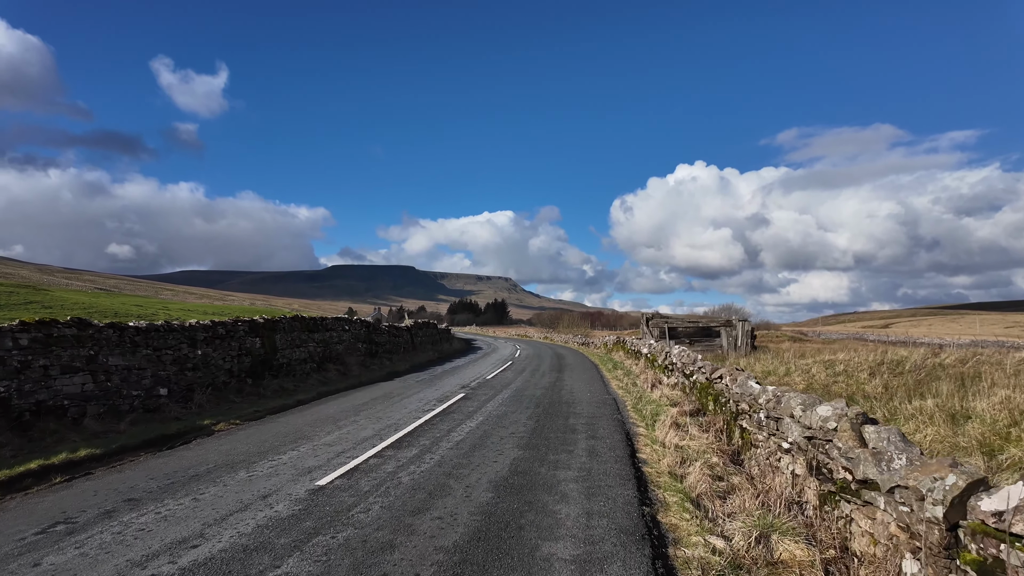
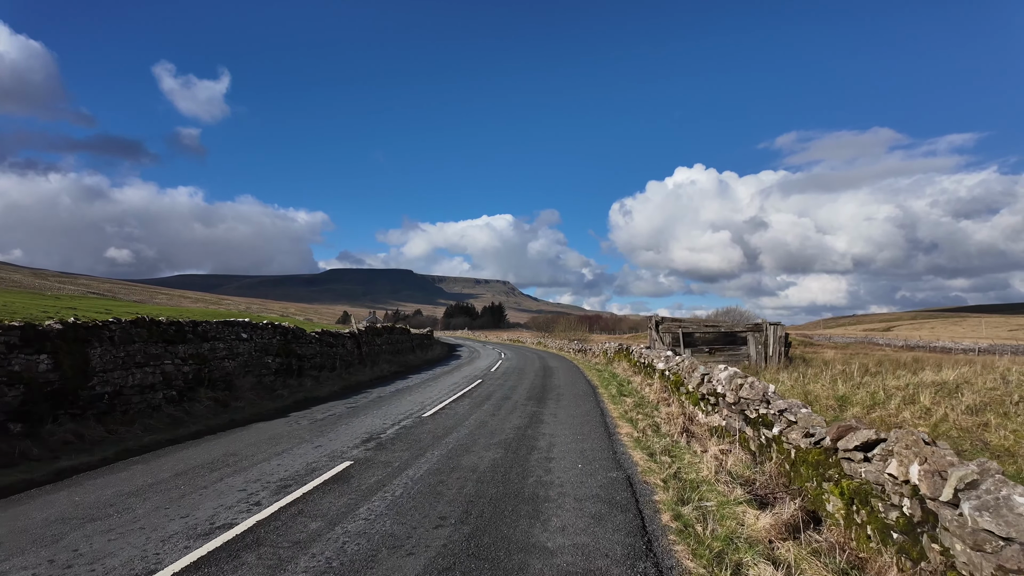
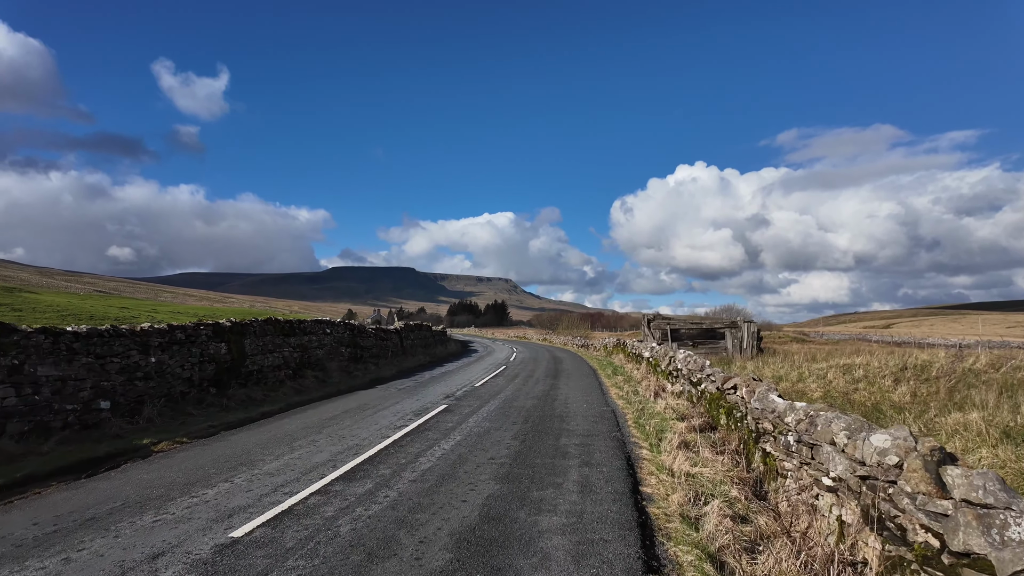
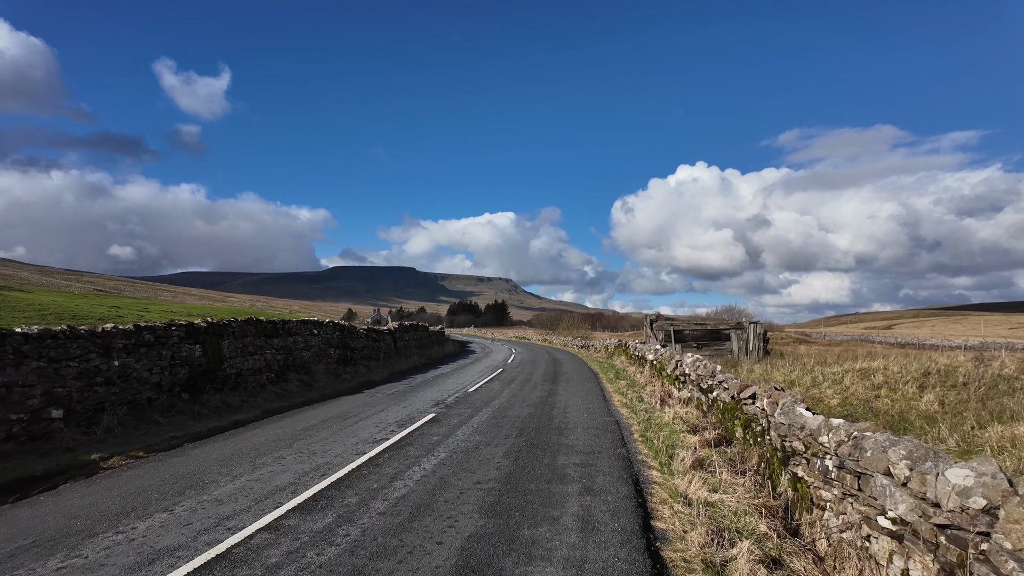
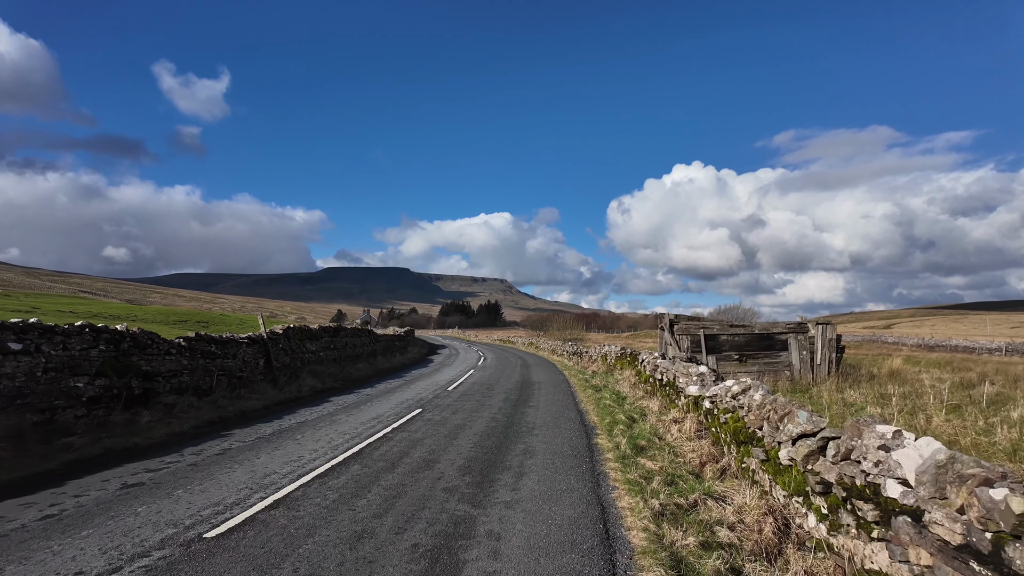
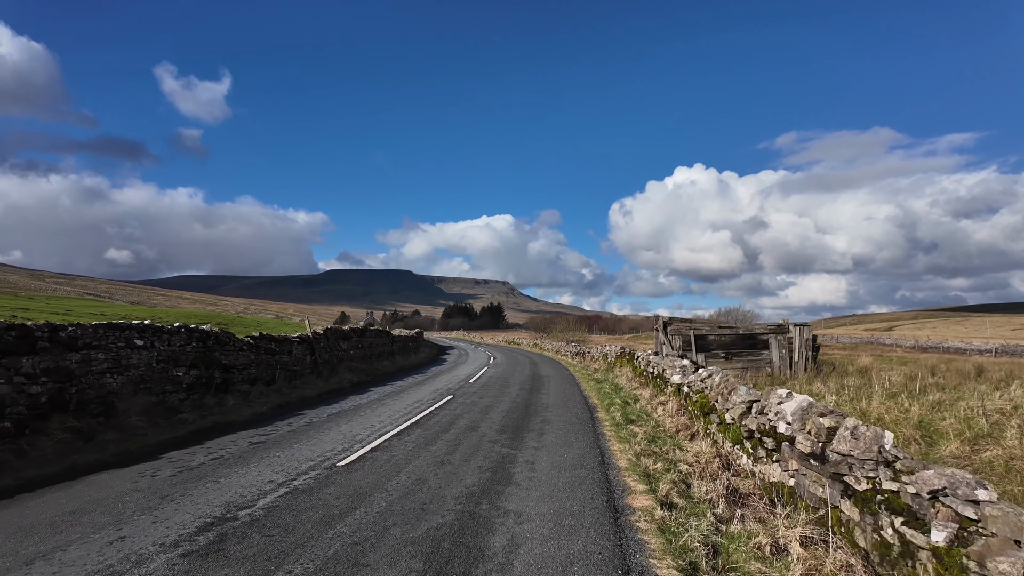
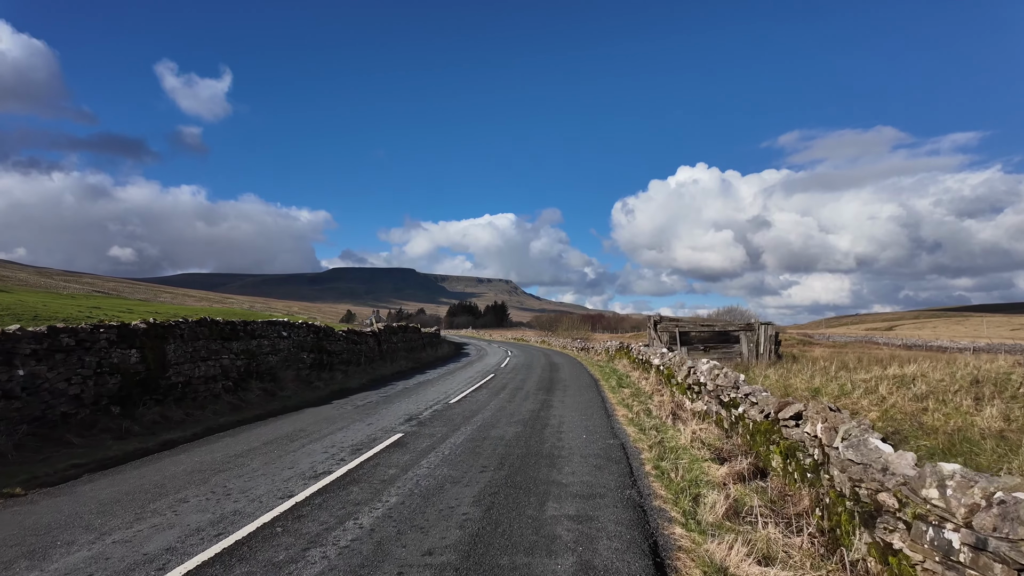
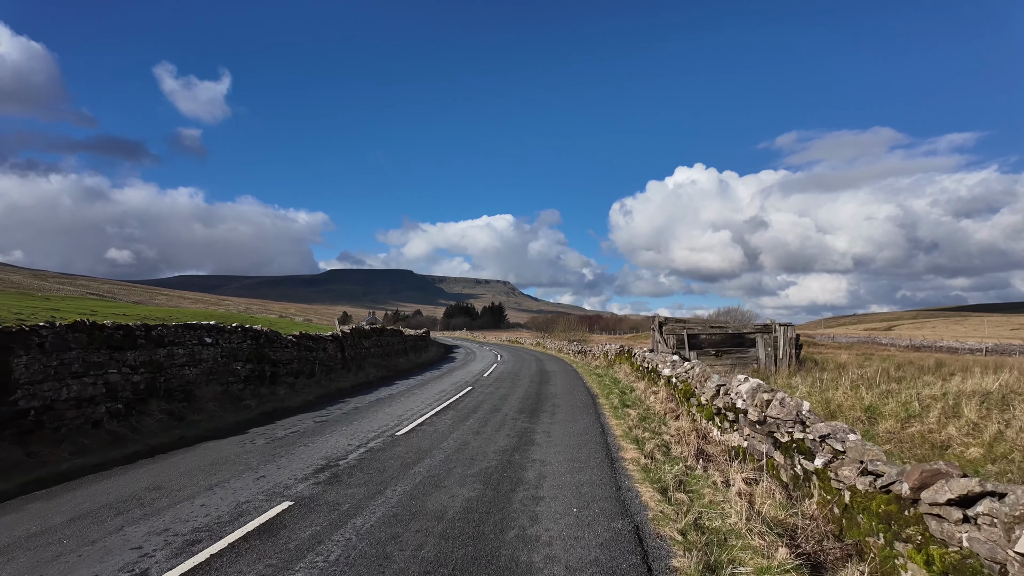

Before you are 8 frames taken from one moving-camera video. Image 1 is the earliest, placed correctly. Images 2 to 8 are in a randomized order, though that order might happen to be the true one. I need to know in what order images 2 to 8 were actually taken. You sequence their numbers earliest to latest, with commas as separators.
3, 4, 7, 2, 8, 6, 5
